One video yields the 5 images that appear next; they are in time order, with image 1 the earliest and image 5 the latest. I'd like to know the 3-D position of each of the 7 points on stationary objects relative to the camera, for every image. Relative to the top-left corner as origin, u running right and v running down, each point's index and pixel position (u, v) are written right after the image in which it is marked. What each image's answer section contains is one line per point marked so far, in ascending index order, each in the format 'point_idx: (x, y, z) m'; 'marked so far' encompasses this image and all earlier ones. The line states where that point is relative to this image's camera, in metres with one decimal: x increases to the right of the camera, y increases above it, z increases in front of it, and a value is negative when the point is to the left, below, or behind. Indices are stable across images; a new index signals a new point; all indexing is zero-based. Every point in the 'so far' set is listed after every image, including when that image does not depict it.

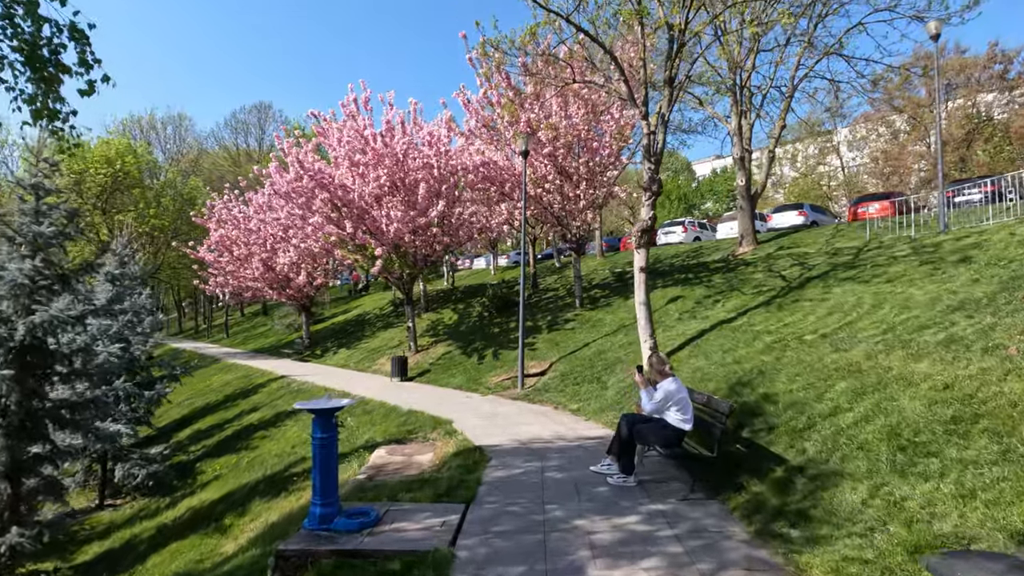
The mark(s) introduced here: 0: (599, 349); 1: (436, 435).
0: (+2.3, -1.6, +14.9) m
1: (-1.4, -2.7, +10.1) m
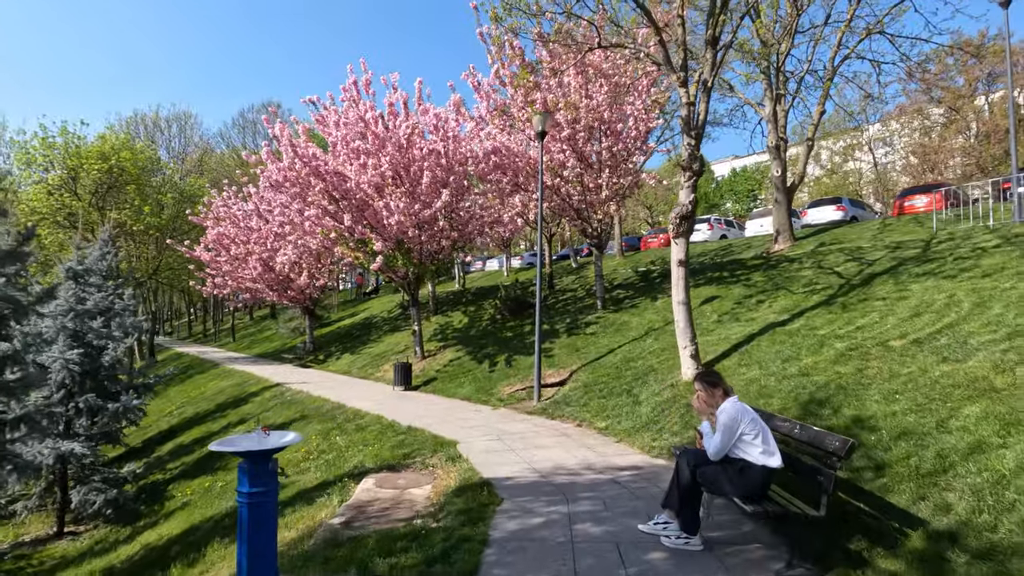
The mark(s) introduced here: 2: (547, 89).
0: (+2.7, -1.6, +13.1) m
1: (-1.1, -2.6, +8.4) m
2: (+1.0, +5.7, +15.9) m
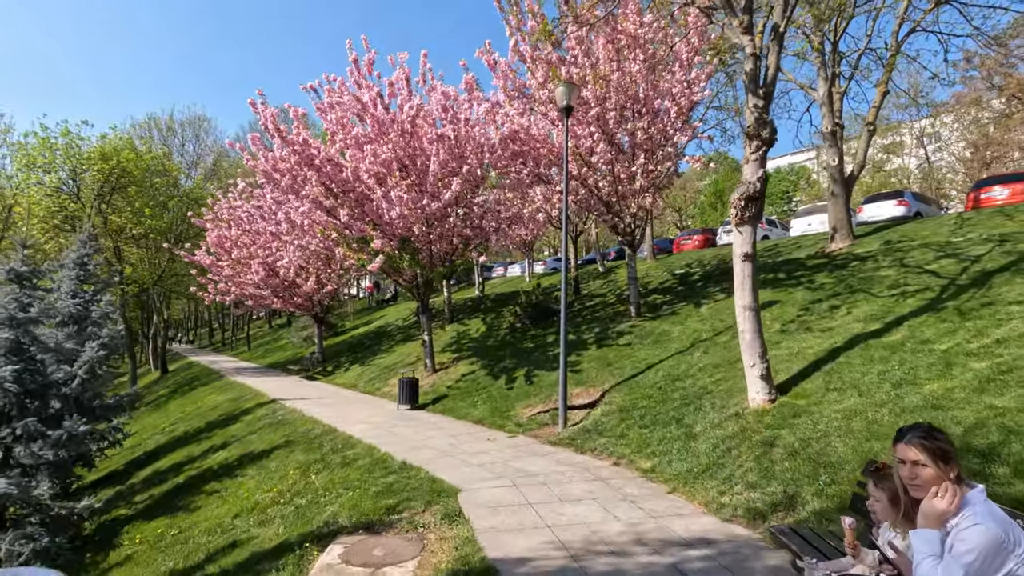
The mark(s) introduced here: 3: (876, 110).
0: (+3.1, -1.7, +10.8) m
1: (-0.9, -2.6, +6.3) m
2: (+1.5, +5.6, +13.8) m
3: (+12.6, +6.2, +19.3) m
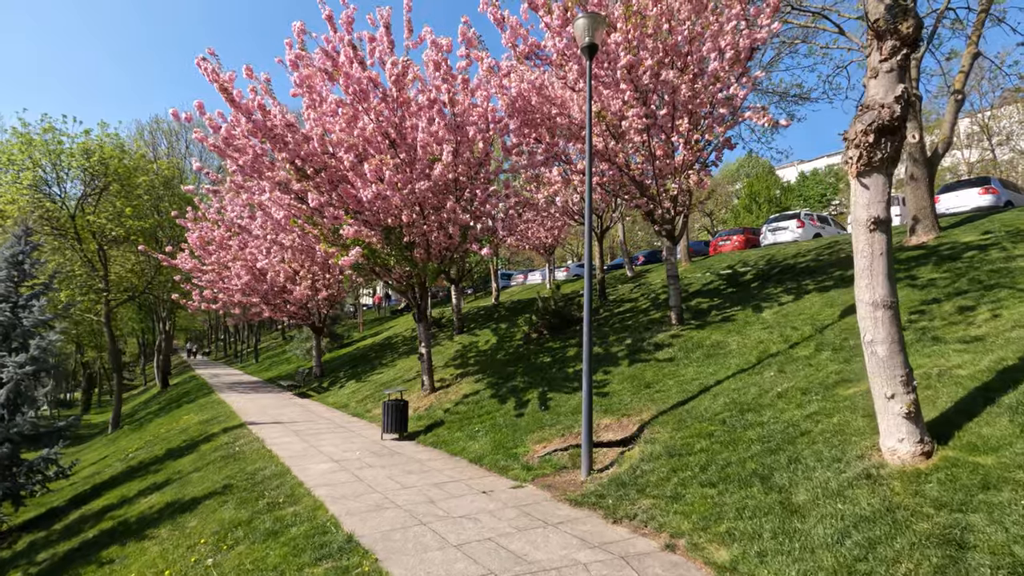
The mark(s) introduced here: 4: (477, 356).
0: (+3.1, -1.6, +7.8) m
1: (-1.0, -2.5, +3.5) m
2: (+1.7, +5.6, +11.0) m
3: (+13.0, +6.1, +16.1) m
4: (-1.0, -2.0, +16.1) m
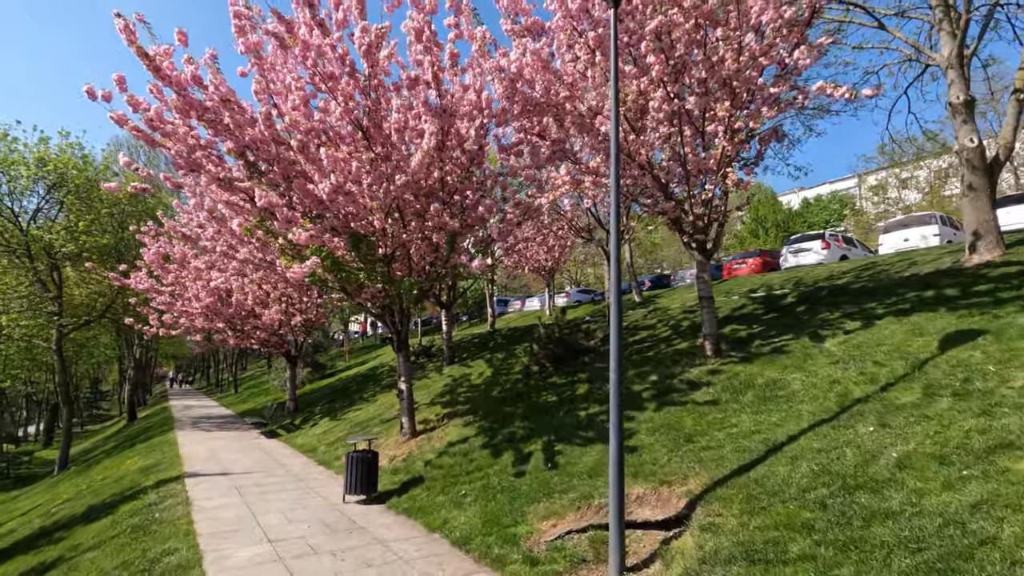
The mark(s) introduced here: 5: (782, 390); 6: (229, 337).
0: (+3.1, -1.8, +5.5) m
1: (-1.0, -2.4, +1.0) m
2: (+1.7, +5.2, +9.0) m
3: (+13.0, +5.4, +14.2) m
4: (-1.1, -2.6, +13.7) m
5: (+3.8, -1.4, +7.9) m
6: (-9.6, -1.7, +19.1) m
